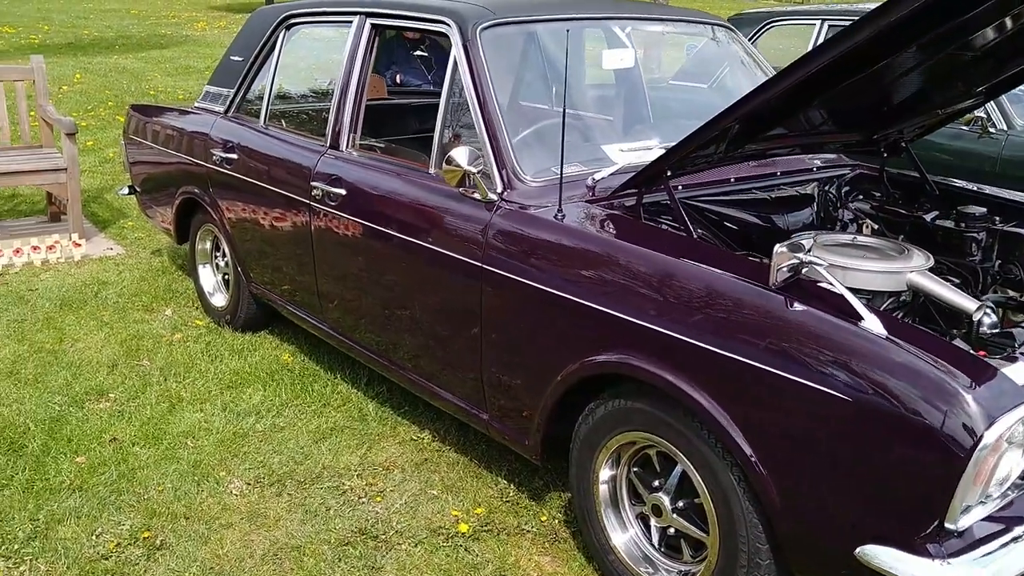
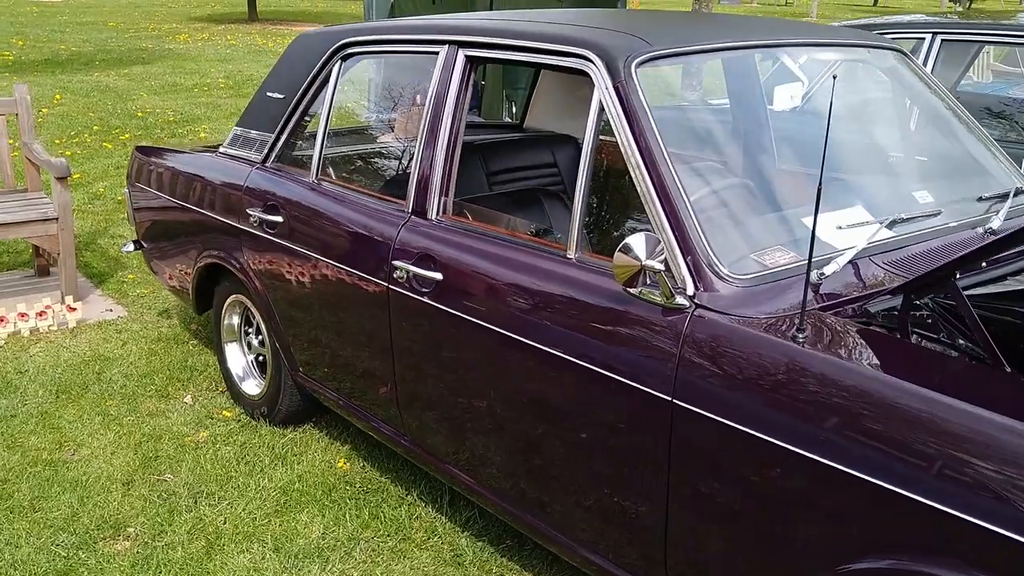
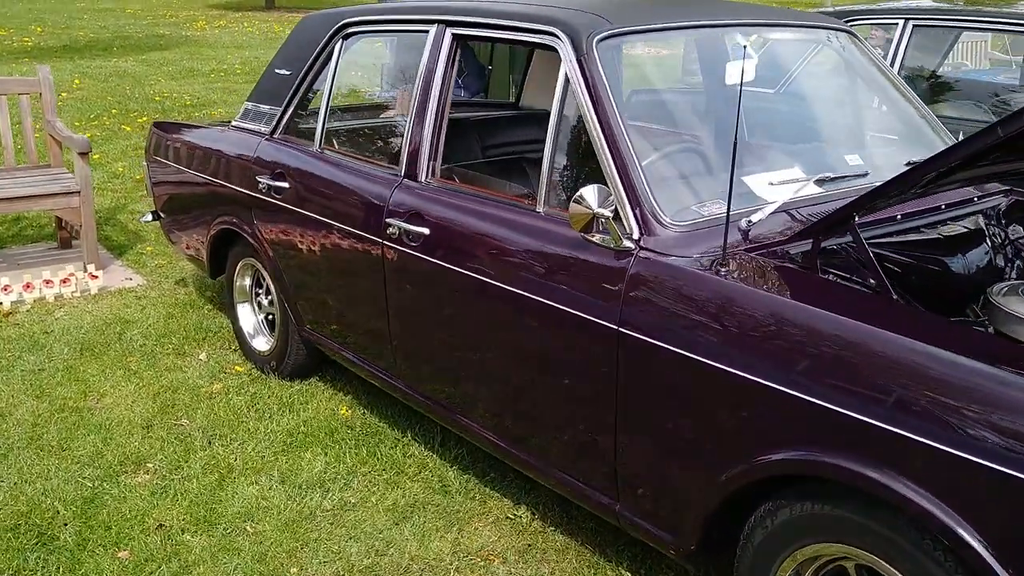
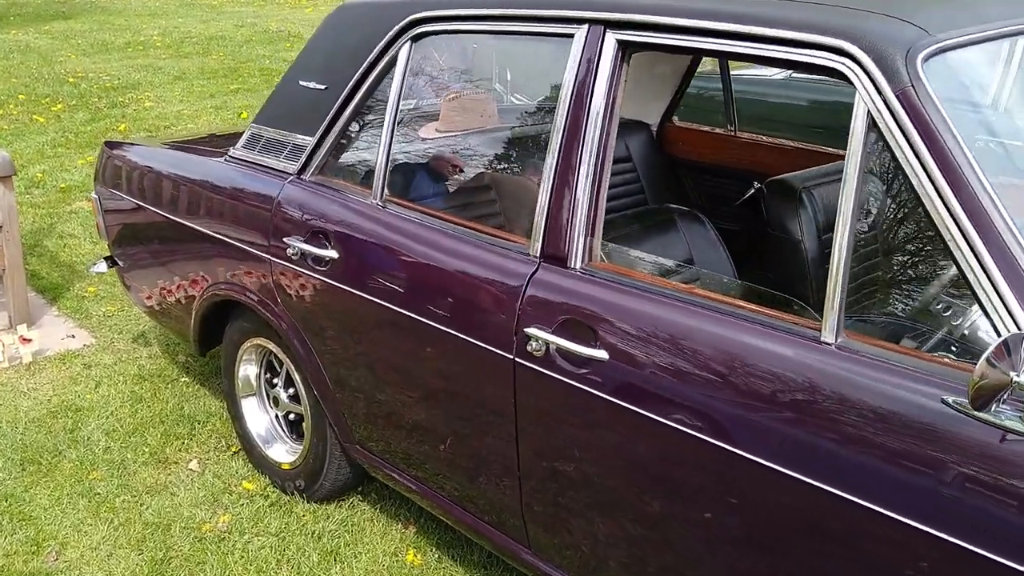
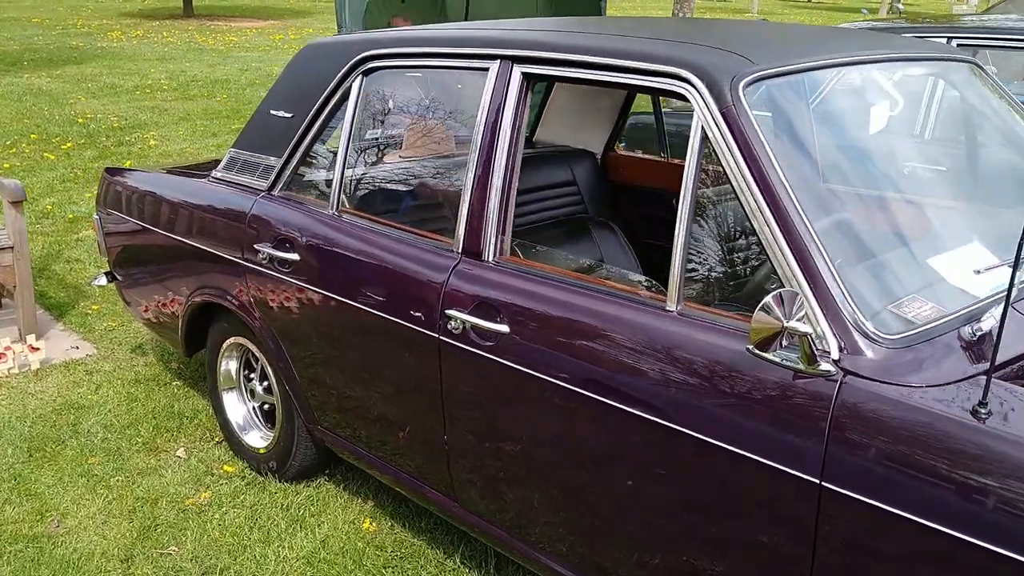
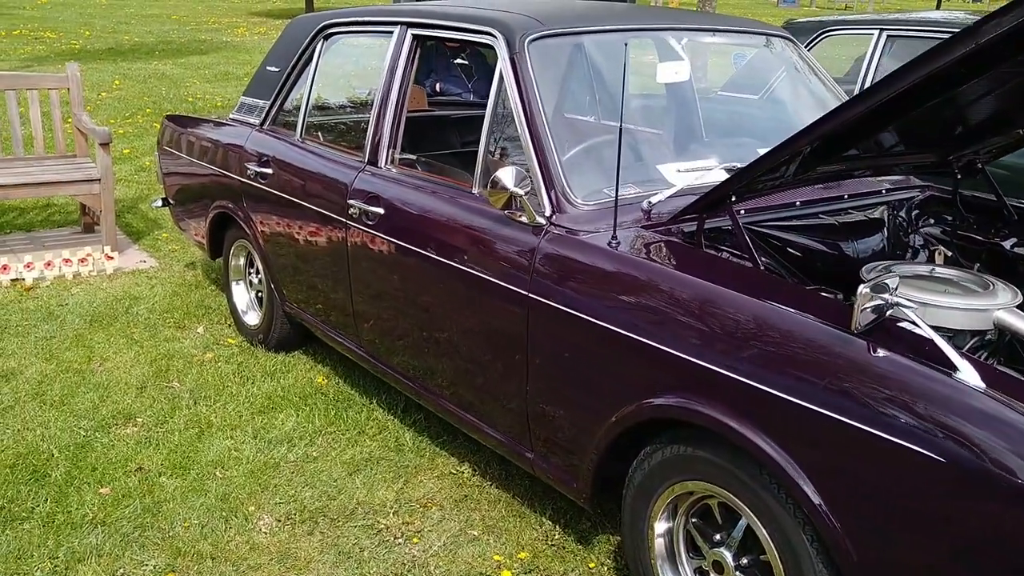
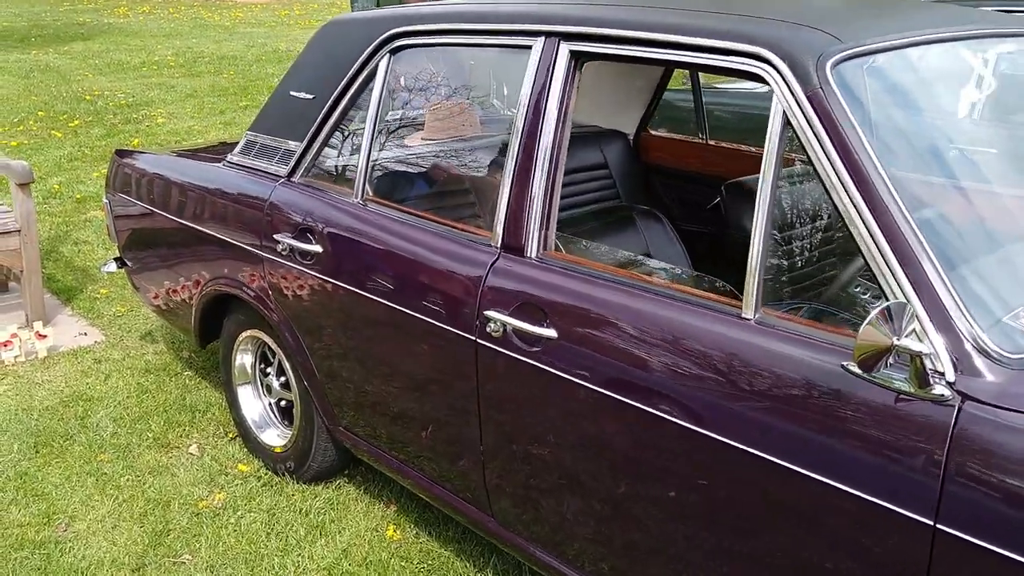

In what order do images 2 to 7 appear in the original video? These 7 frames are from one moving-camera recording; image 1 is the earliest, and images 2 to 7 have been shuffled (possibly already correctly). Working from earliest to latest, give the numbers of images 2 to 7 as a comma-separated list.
6, 3, 2, 5, 7, 4
